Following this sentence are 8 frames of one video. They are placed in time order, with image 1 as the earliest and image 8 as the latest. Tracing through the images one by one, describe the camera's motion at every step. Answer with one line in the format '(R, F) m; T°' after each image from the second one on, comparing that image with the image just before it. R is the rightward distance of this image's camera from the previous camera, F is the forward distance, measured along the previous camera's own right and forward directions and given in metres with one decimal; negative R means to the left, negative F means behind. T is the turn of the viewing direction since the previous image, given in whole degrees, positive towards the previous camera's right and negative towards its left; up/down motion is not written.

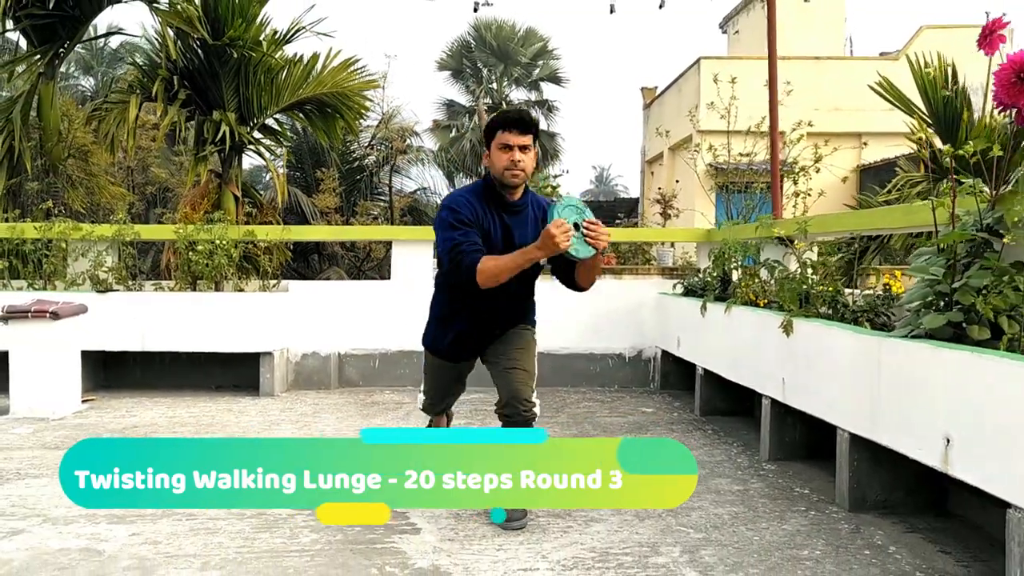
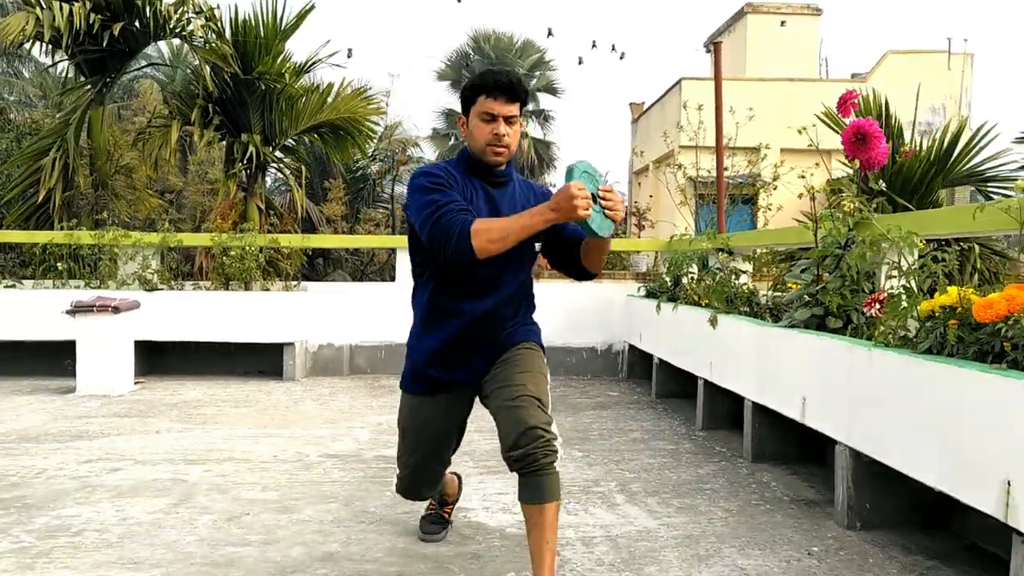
(+0.1, -0.9) m; 0°
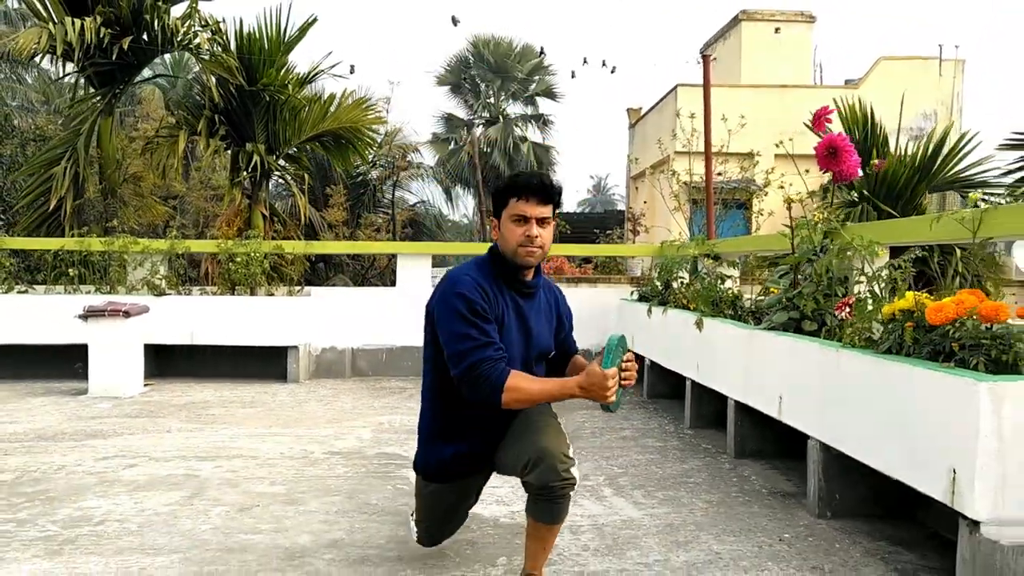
(0.0, -0.2) m; 0°
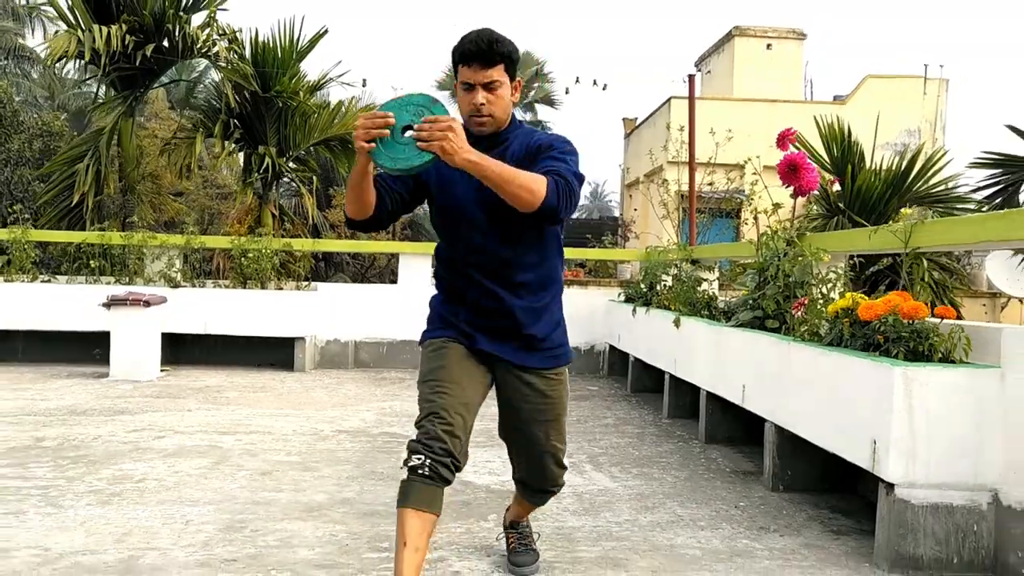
(0.0, -0.4) m; 0°
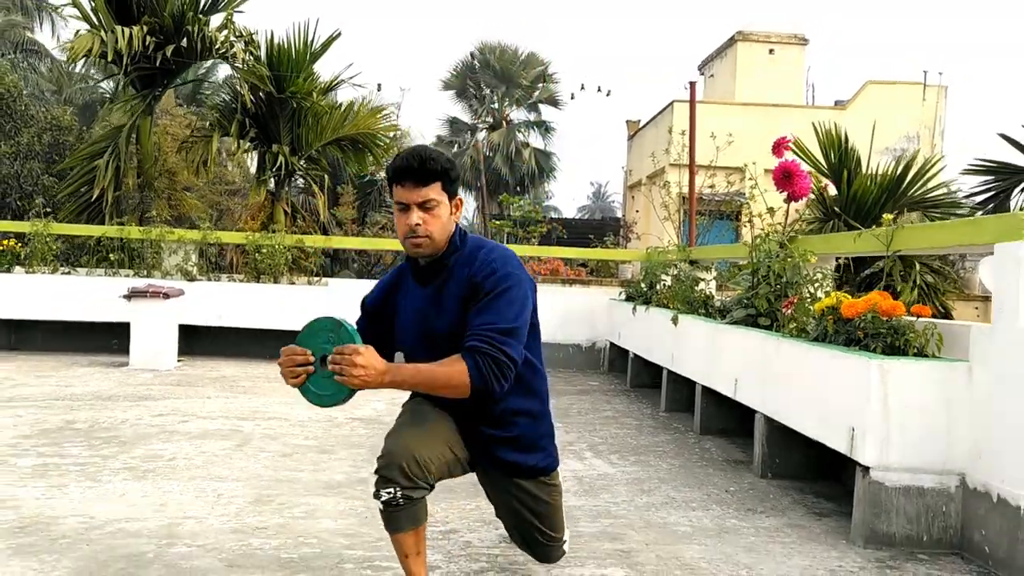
(0.0, -0.2) m; 0°
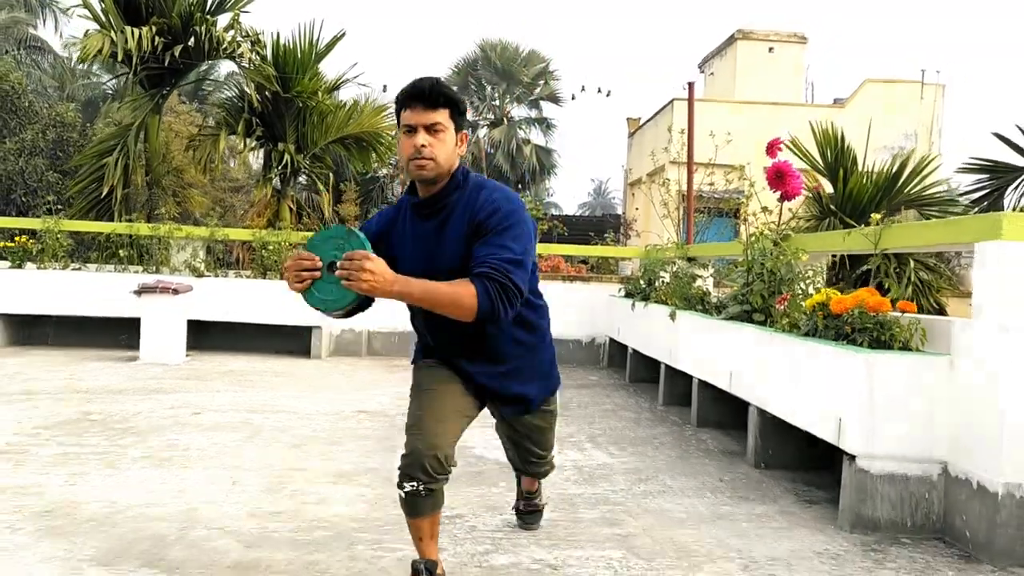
(0.0, -0.1) m; 0°
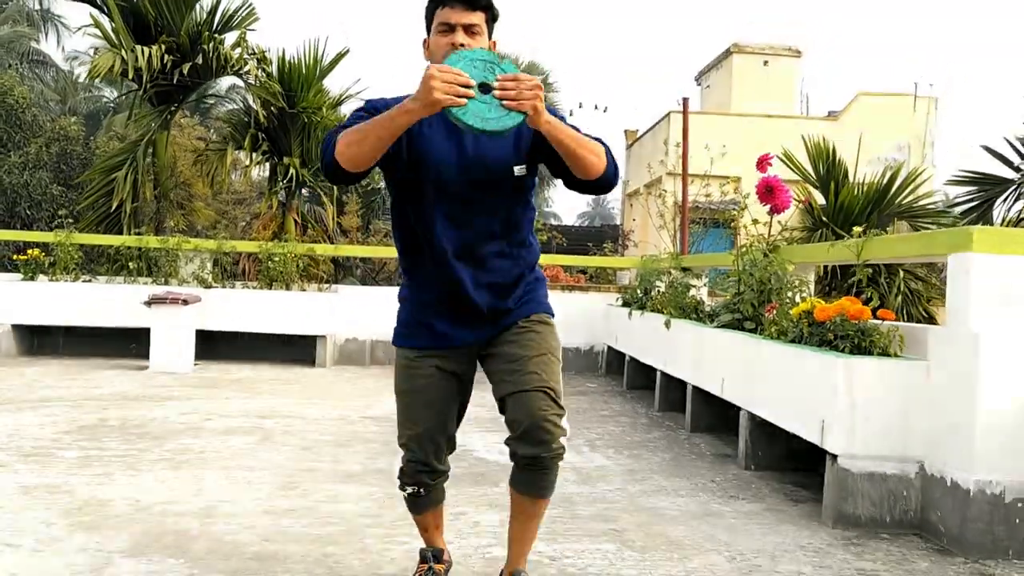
(0.0, -0.2) m; 0°
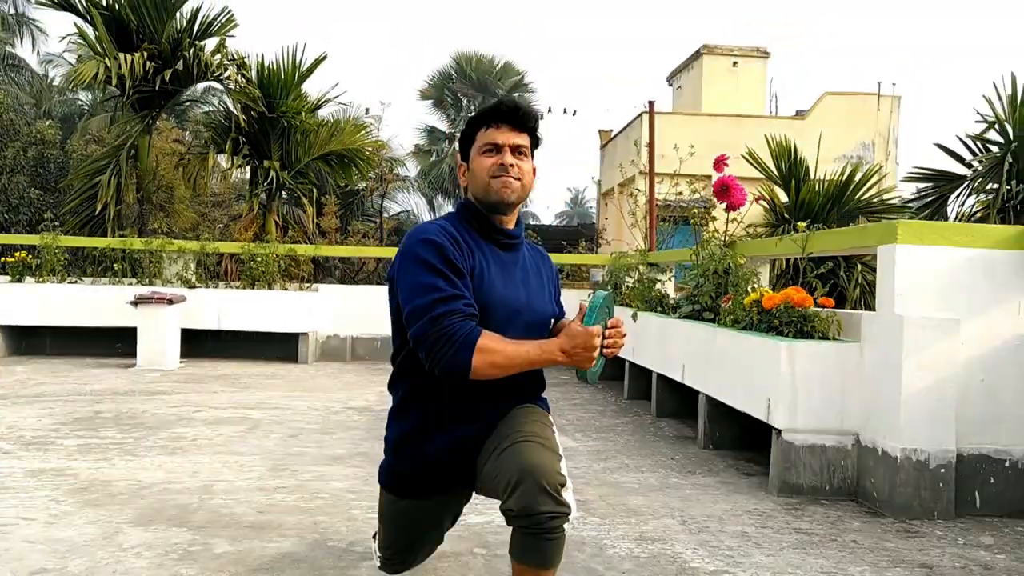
(0.0, -0.3) m; +1°
